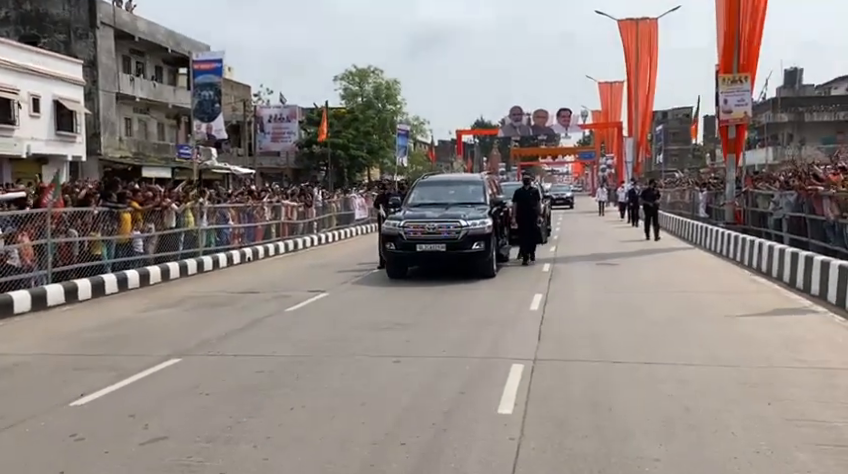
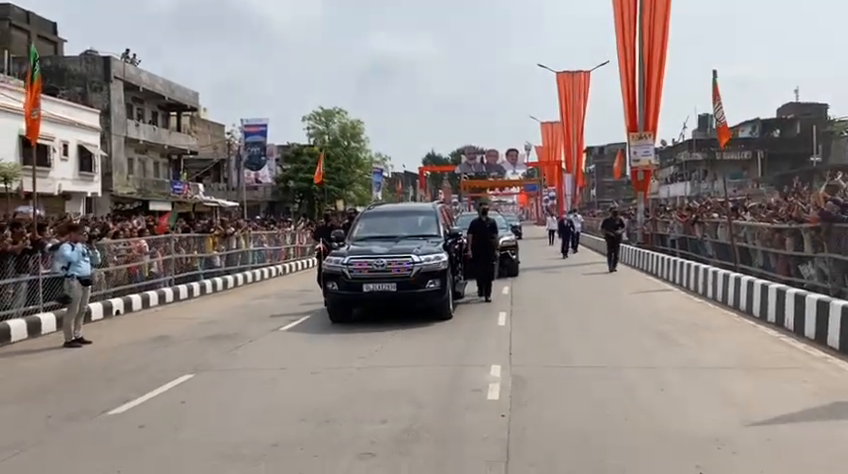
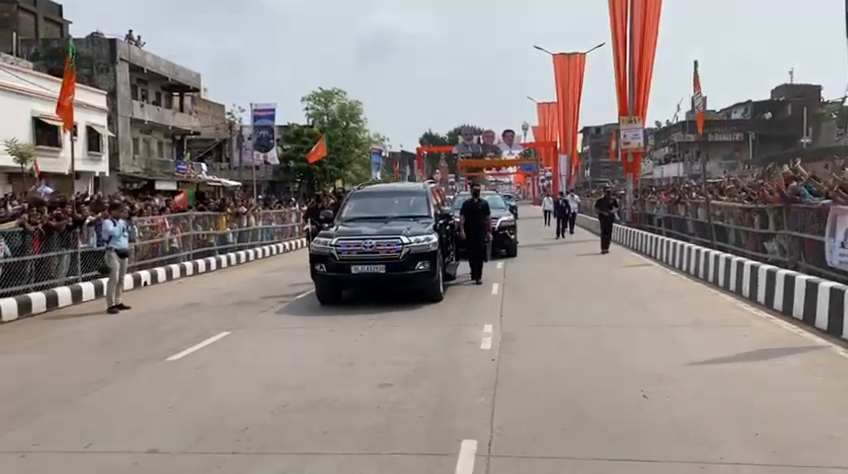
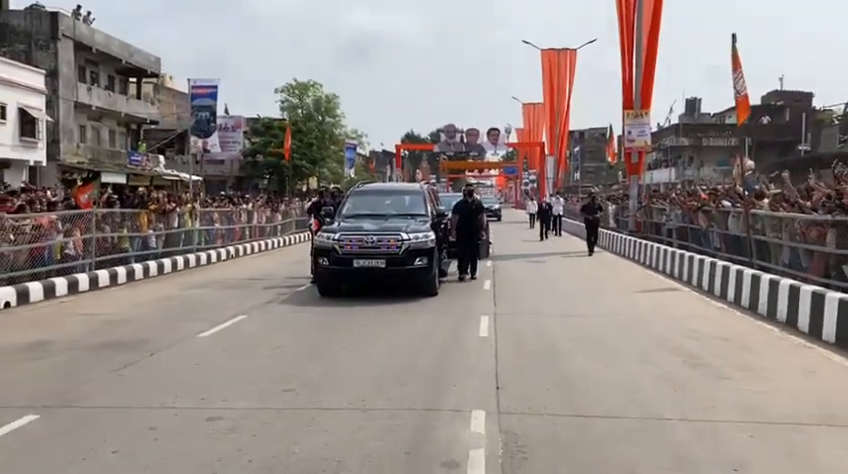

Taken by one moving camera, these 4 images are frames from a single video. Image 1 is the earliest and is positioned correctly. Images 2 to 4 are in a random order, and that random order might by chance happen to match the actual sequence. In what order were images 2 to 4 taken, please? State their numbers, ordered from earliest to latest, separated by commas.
4, 2, 3
